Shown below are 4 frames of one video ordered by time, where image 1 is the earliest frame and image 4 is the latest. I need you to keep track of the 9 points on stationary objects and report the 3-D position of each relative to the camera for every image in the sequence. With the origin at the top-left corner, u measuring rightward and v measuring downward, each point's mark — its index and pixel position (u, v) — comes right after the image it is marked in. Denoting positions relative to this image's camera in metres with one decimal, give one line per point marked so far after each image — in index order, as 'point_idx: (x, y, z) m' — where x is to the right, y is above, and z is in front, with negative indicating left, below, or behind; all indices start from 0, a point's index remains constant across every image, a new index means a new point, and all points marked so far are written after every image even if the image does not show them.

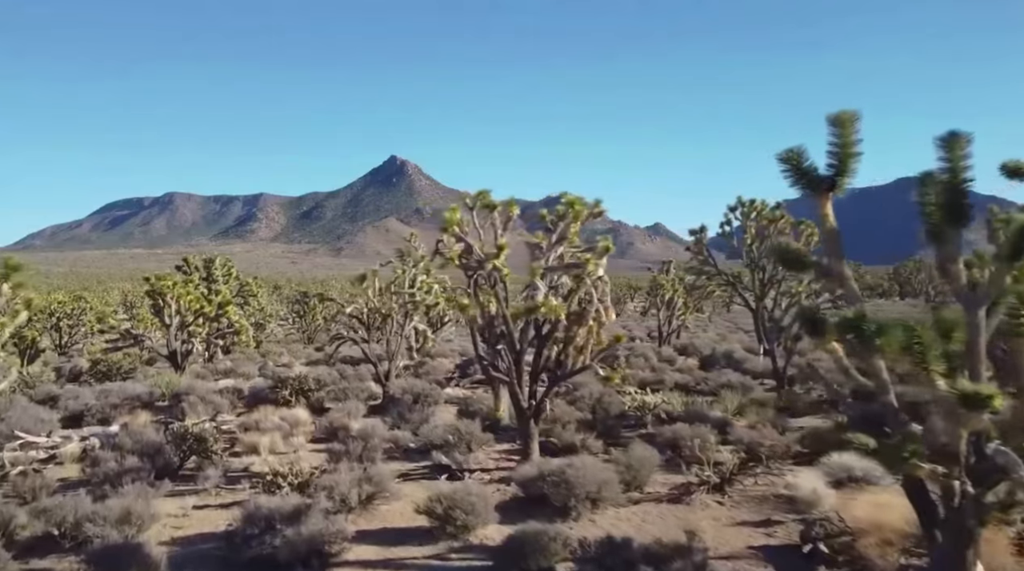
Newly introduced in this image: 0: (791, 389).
0: (+5.7, -2.1, +17.6) m
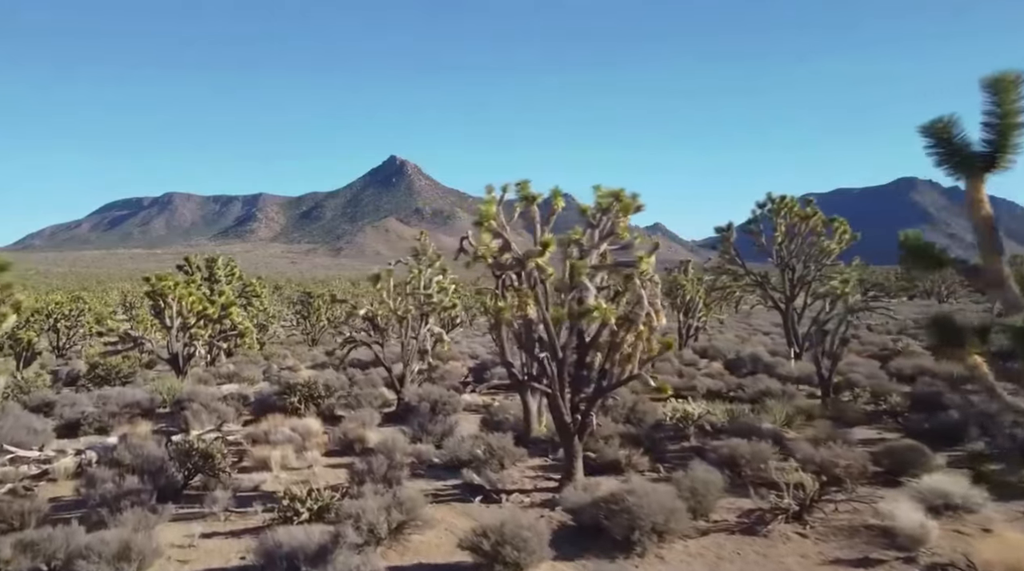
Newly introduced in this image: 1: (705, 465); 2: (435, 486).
0: (+6.2, -2.1, +16.5) m
1: (+2.2, -2.1, +10.0) m
2: (-1.0, -2.6, +11.2) m
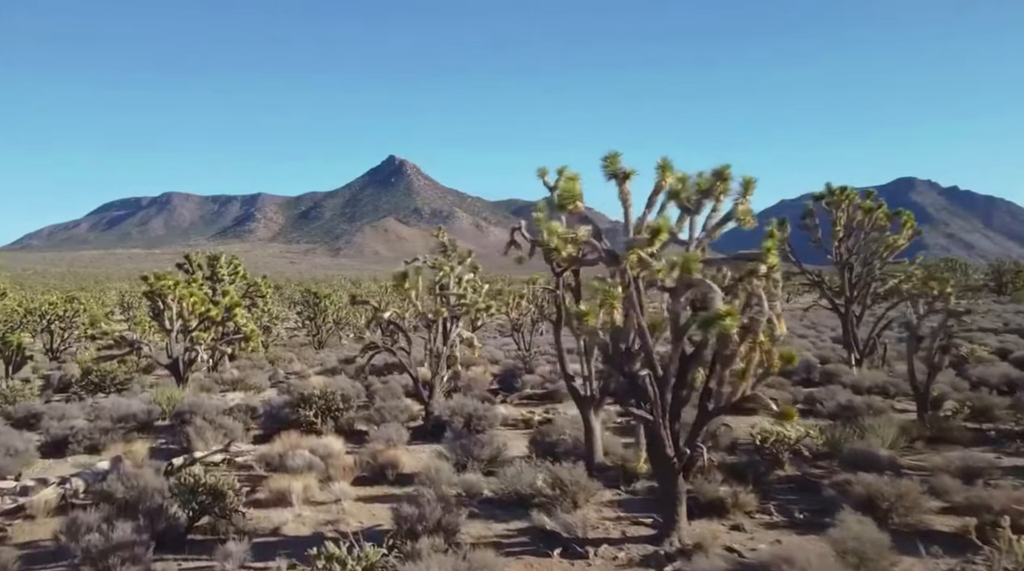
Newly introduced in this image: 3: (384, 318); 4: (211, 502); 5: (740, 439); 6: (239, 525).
0: (+7.0, -2.1, +14.4) m
1: (+3.1, -2.1, +7.9) m
2: (-0.1, -2.6, +9.1) m
3: (-2.7, -0.7, +17.9) m
4: (-3.3, -2.4, +9.5) m
5: (+3.3, -2.3, +12.4) m
6: (-3.0, -2.6, +9.5) m
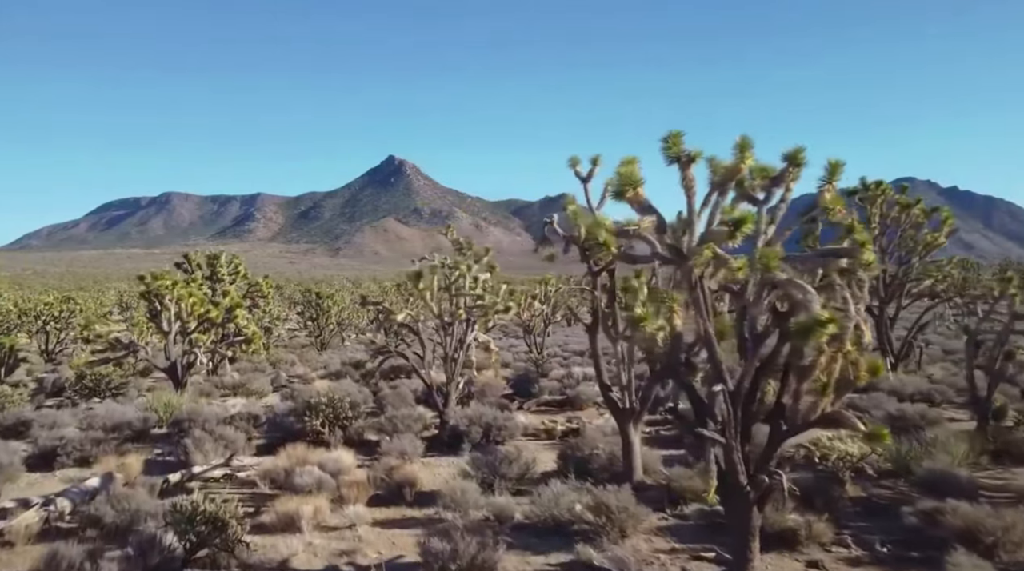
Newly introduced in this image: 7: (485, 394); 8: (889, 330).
0: (+7.4, -2.1, +13.3) m
1: (+3.5, -2.1, +6.7) m
2: (+0.2, -2.6, +8.0) m
3: (-2.3, -0.7, +16.8) m
4: (-2.9, -2.4, +8.4) m
5: (+3.6, -2.3, +11.3) m
6: (-2.6, -2.6, +8.3) m
7: (-0.6, -2.4, +19.4) m
8: (+8.7, -1.0, +19.9) m
